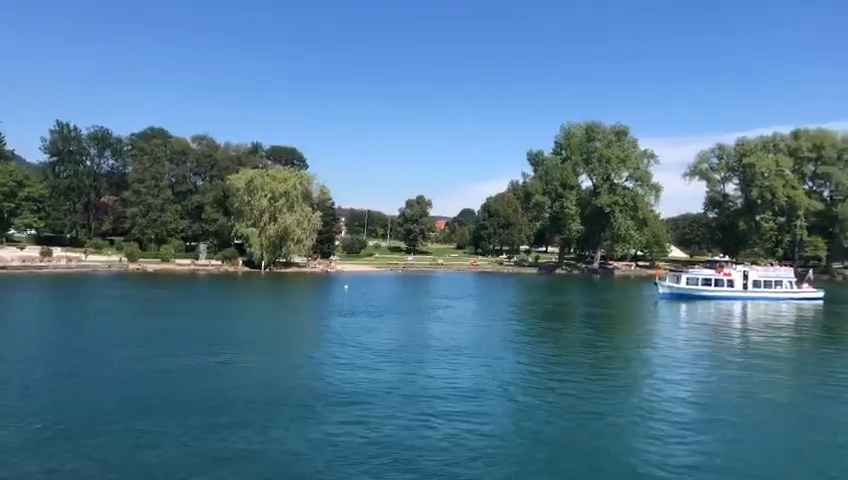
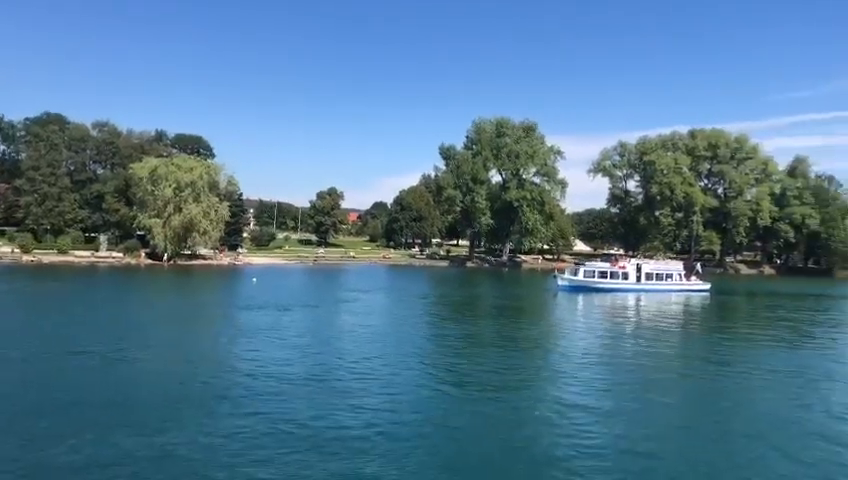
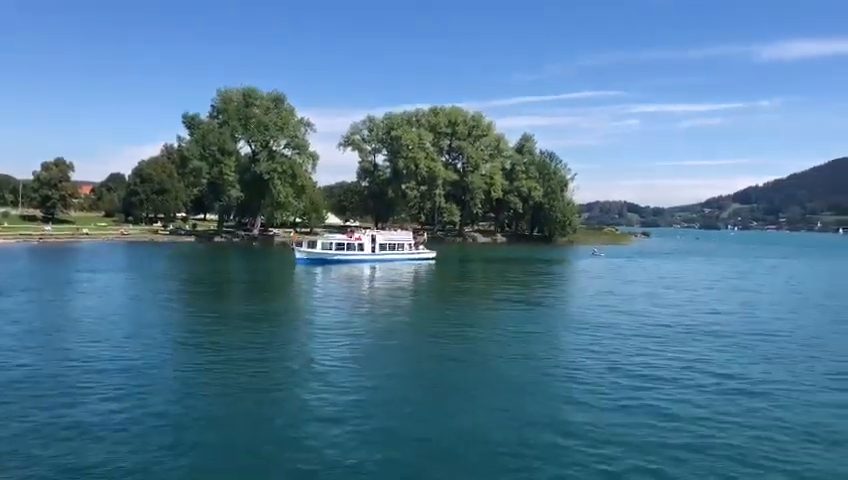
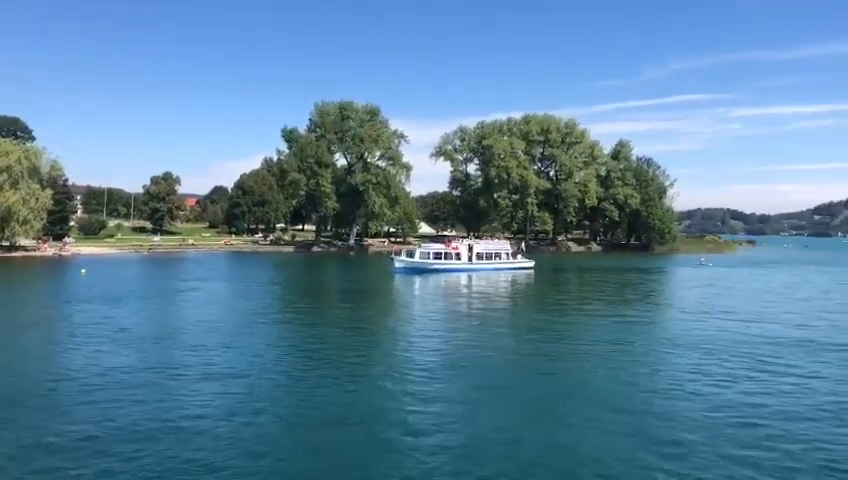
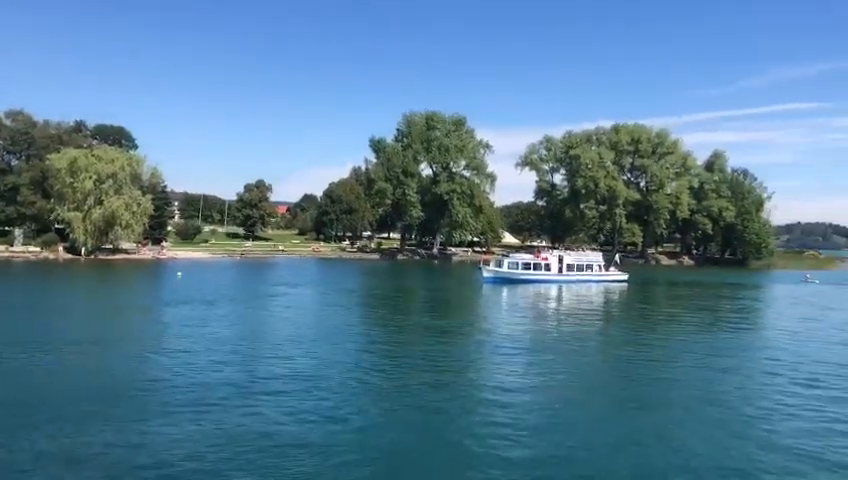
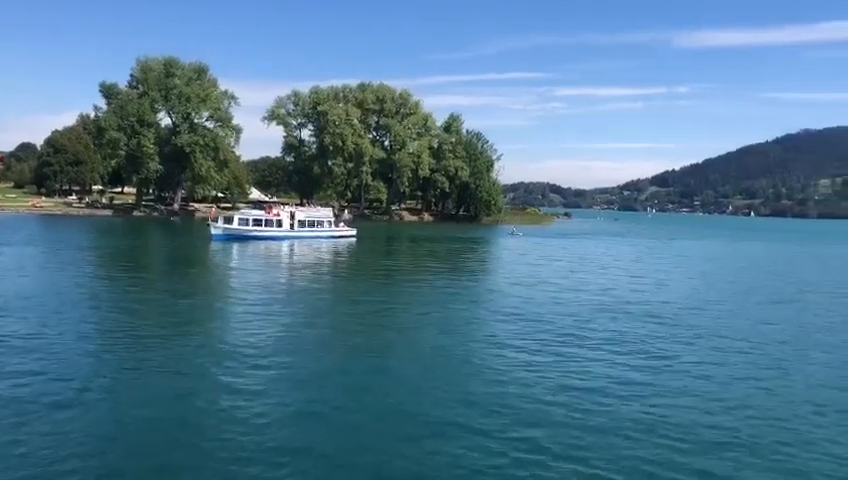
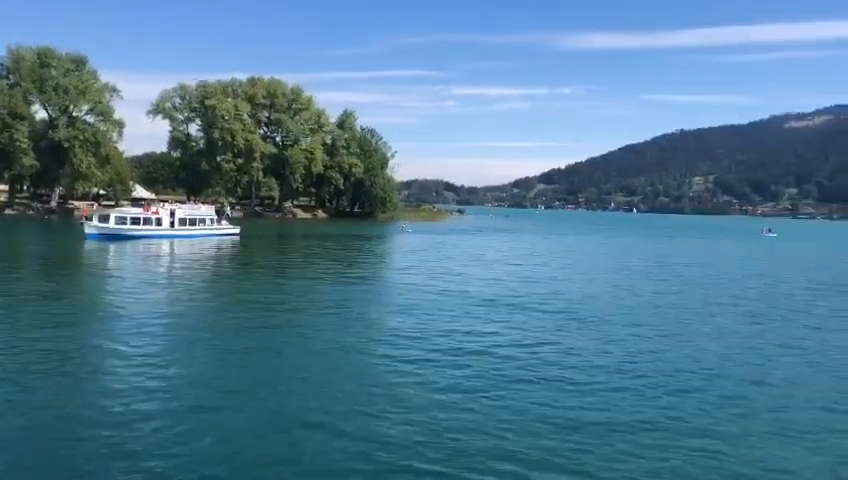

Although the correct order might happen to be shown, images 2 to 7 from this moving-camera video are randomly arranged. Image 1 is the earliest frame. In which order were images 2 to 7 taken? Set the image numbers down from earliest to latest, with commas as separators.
2, 5, 4, 3, 6, 7
